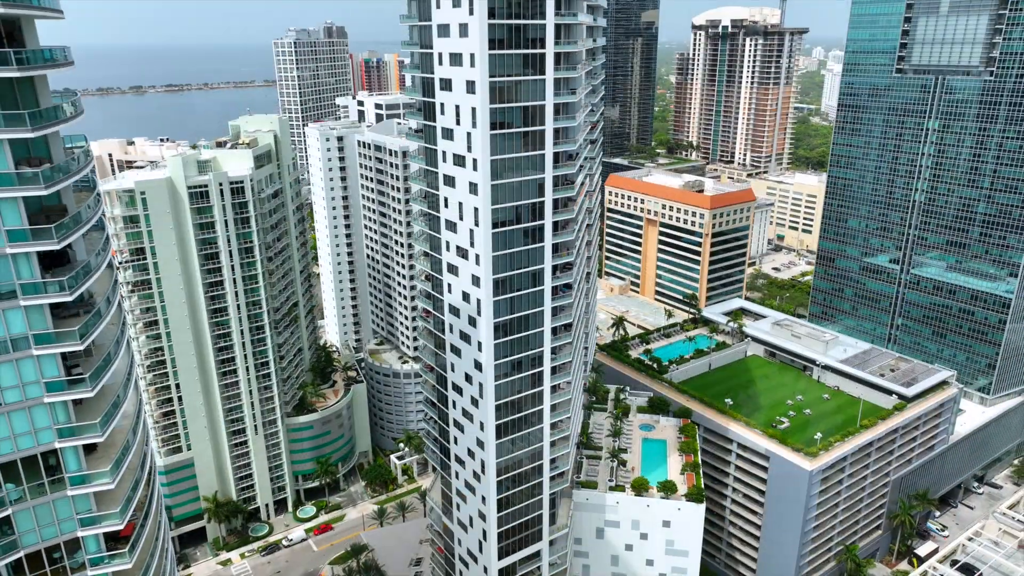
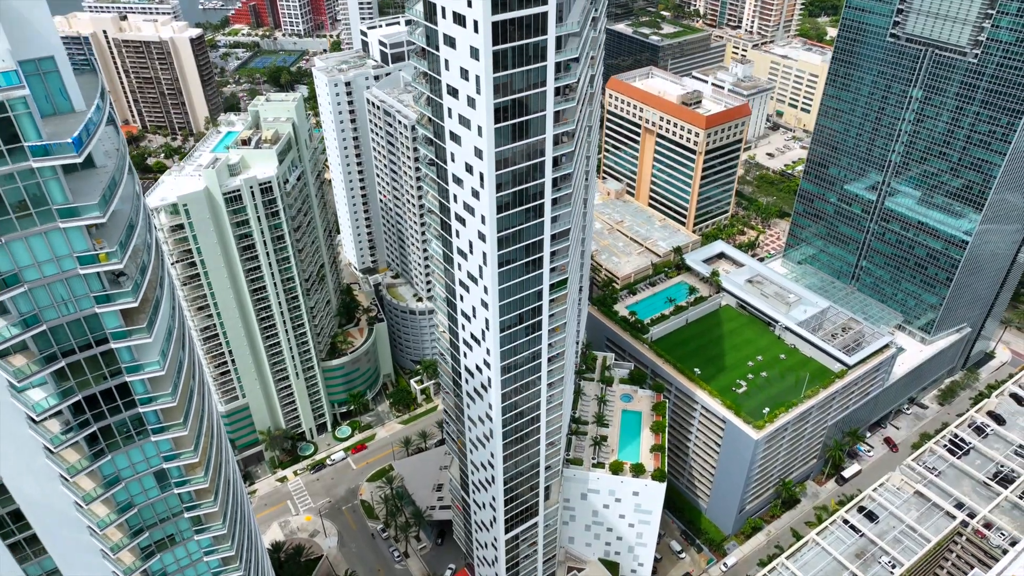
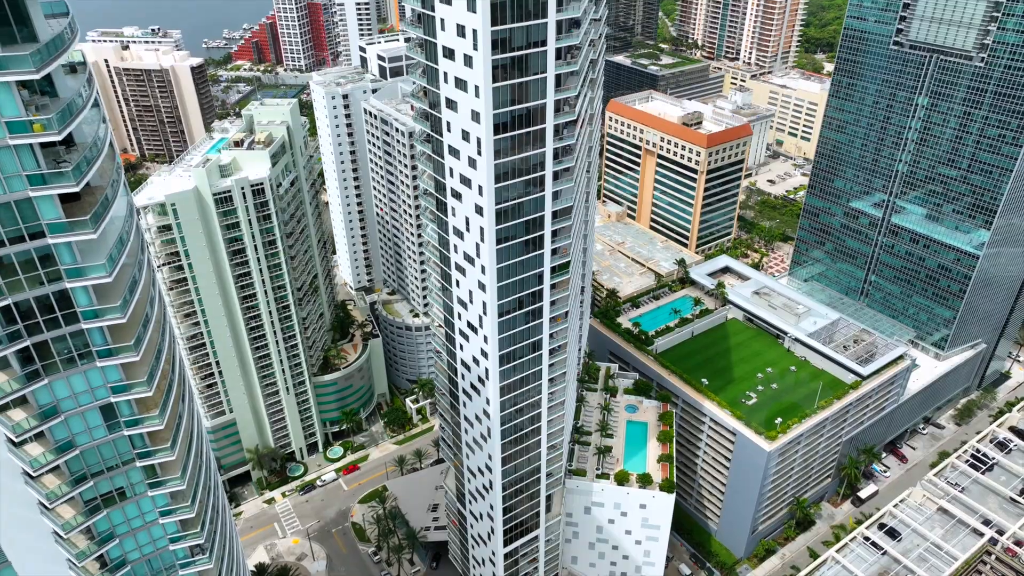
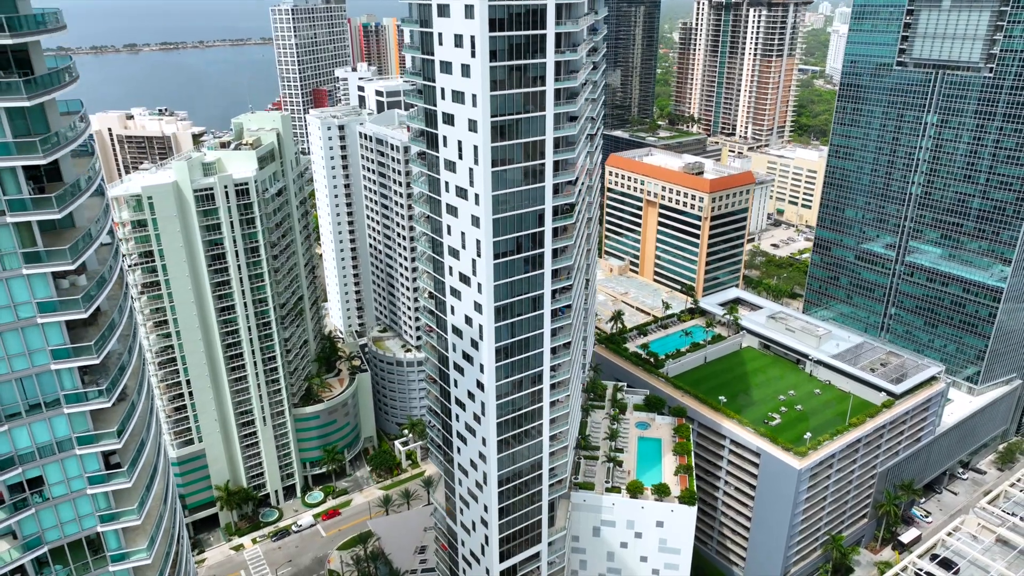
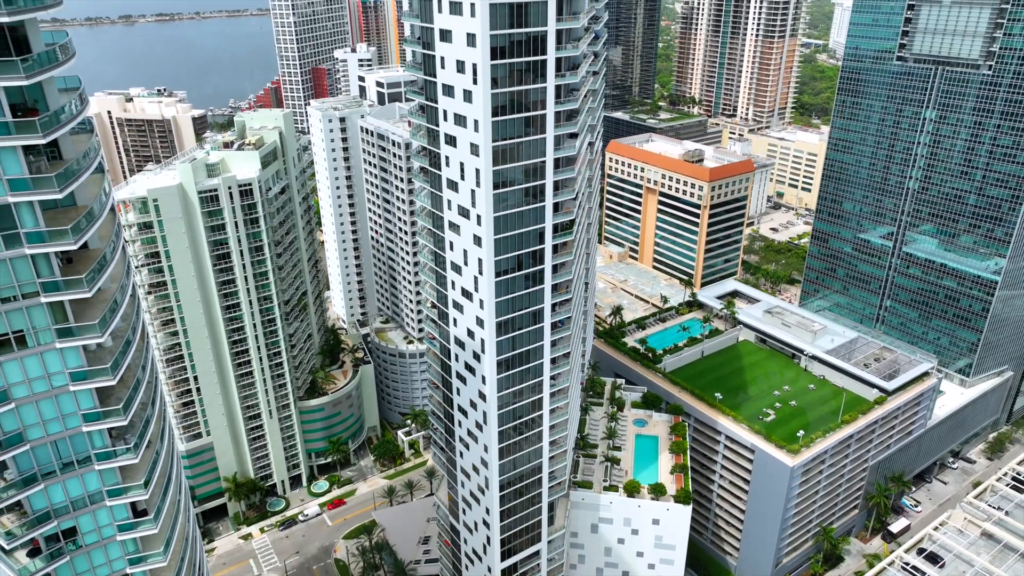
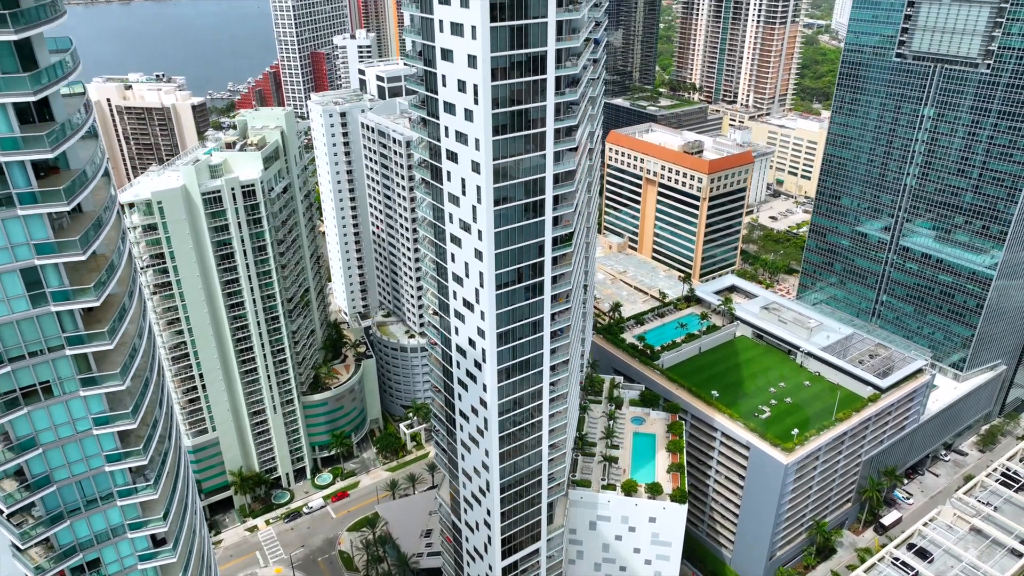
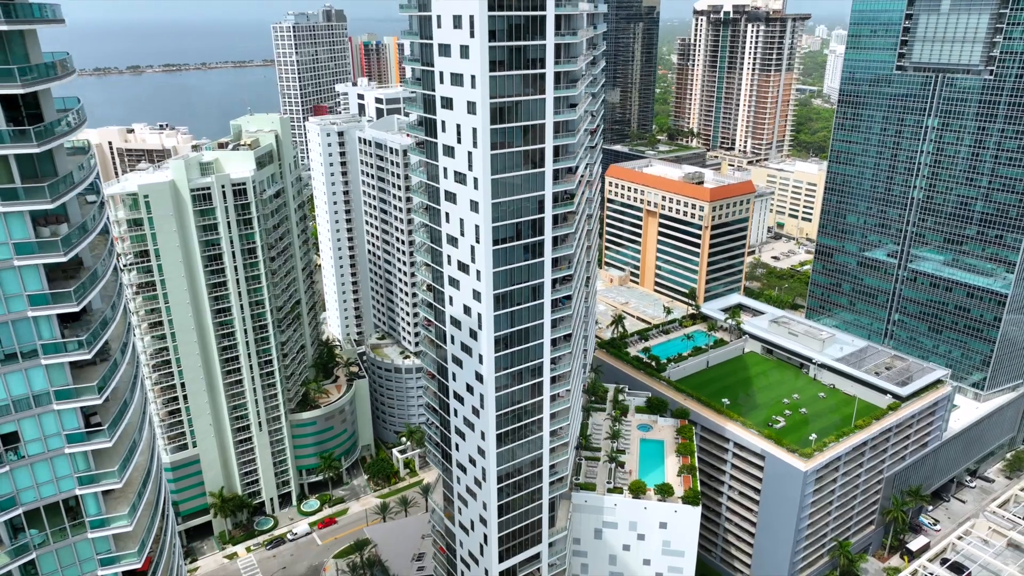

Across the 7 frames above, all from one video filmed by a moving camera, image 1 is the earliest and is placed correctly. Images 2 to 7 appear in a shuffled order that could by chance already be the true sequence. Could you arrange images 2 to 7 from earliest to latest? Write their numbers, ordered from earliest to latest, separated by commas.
7, 4, 5, 6, 3, 2
